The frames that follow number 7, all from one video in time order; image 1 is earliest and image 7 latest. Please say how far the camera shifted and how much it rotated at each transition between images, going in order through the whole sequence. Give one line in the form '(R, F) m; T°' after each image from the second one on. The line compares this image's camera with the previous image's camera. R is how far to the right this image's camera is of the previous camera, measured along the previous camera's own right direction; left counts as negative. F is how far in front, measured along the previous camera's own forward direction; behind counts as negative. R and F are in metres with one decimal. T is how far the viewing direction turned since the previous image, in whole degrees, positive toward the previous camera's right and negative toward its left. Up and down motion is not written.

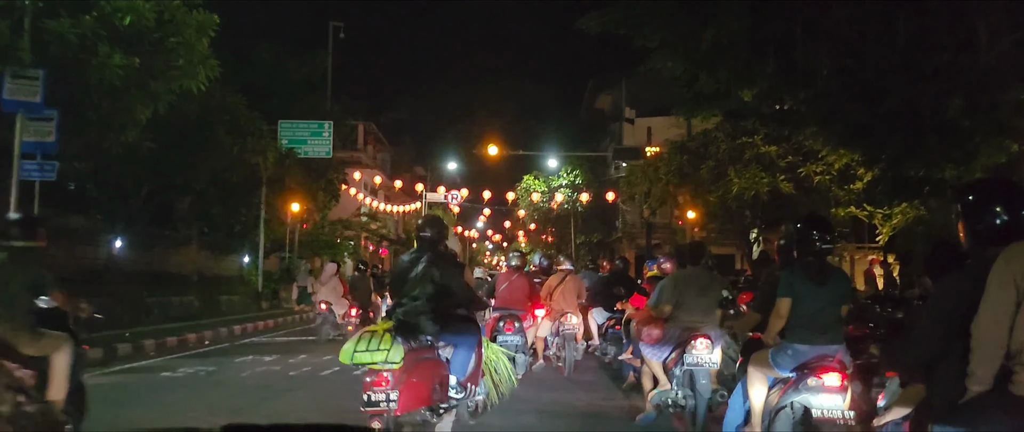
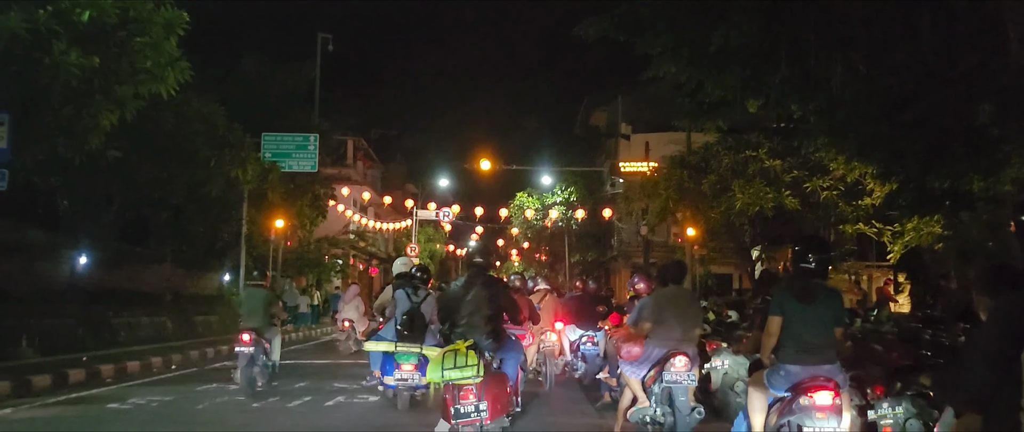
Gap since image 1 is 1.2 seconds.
(0.0, +0.8) m; 0°
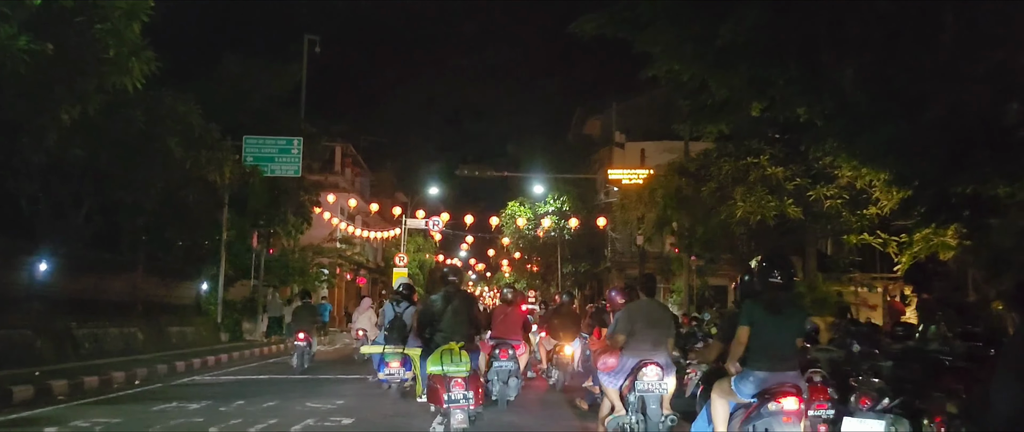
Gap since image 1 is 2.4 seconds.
(0.0, +0.7) m; +1°
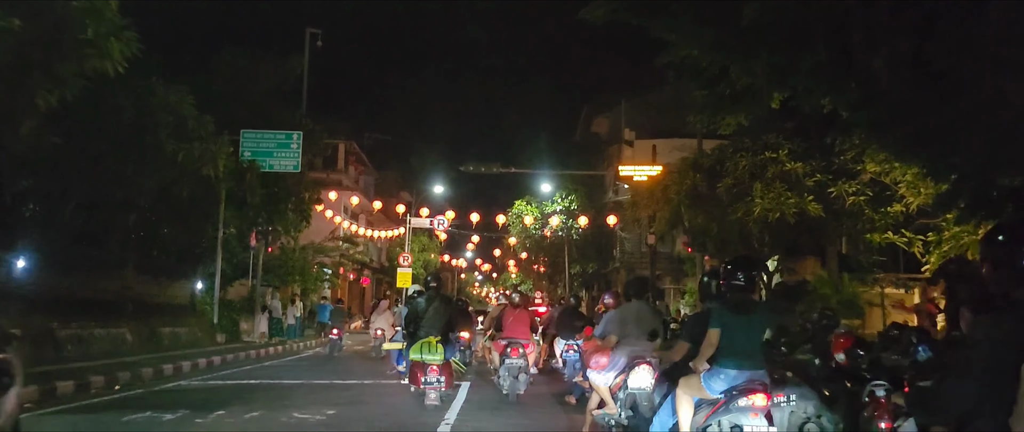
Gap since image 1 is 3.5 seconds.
(0.0, +0.7) m; 0°
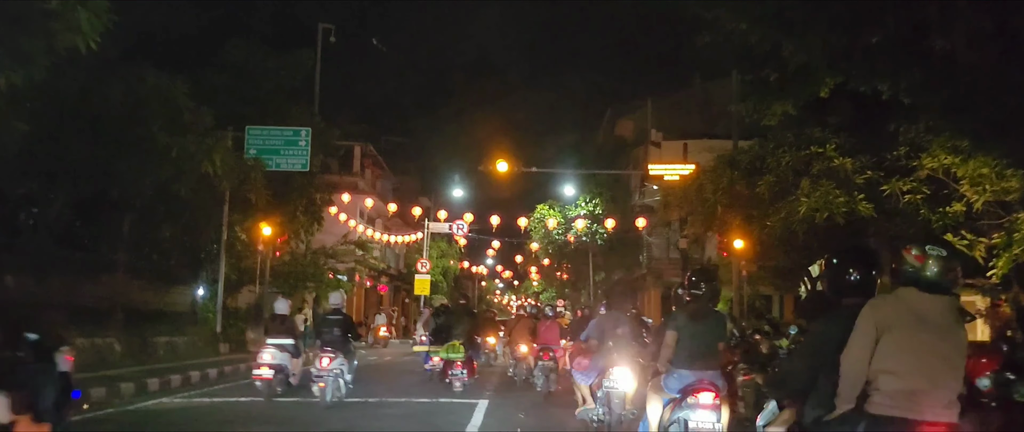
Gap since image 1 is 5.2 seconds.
(0.0, +1.2) m; -1°
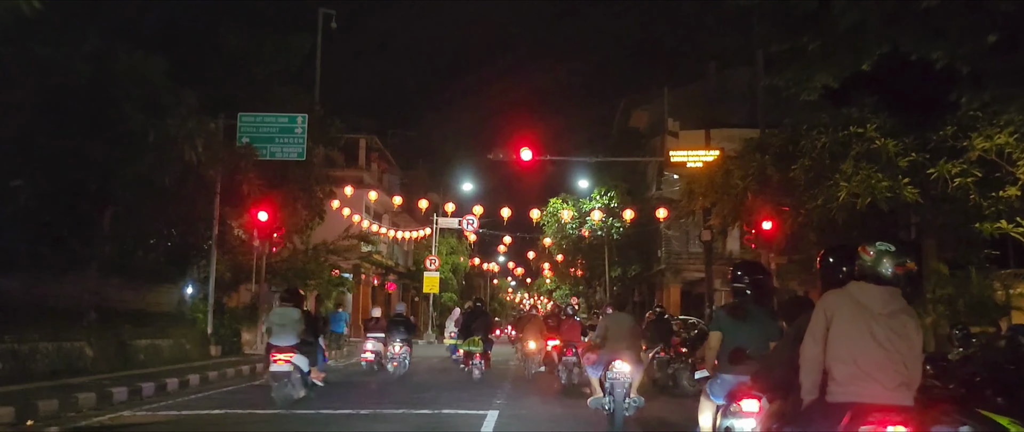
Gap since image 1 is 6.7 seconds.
(0.0, +1.1) m; -1°
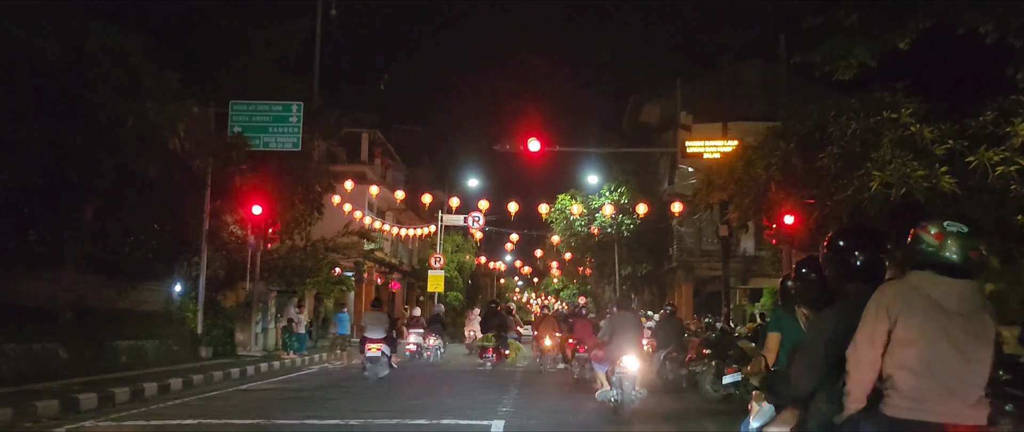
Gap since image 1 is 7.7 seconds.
(0.0, +0.8) m; 0°
